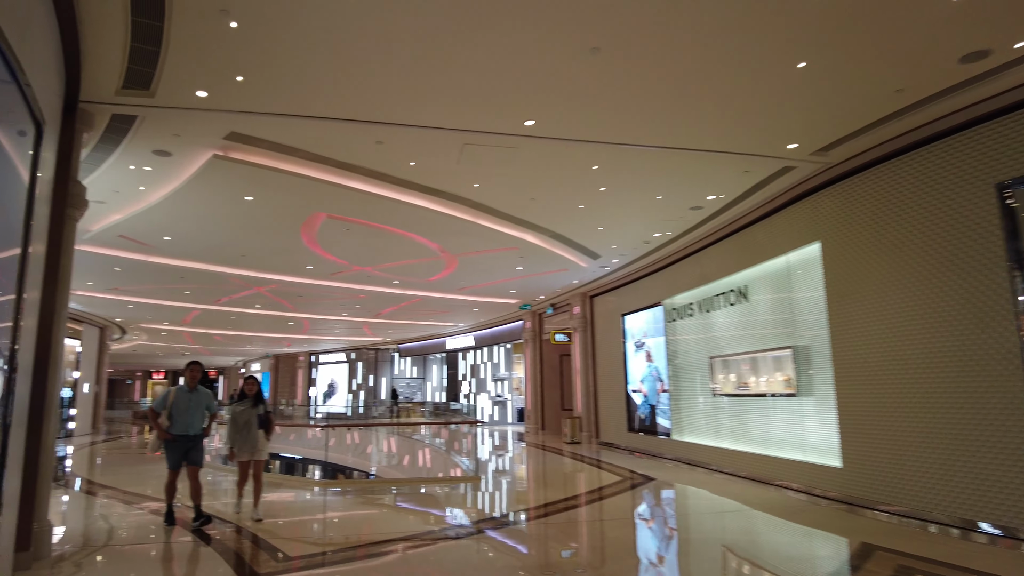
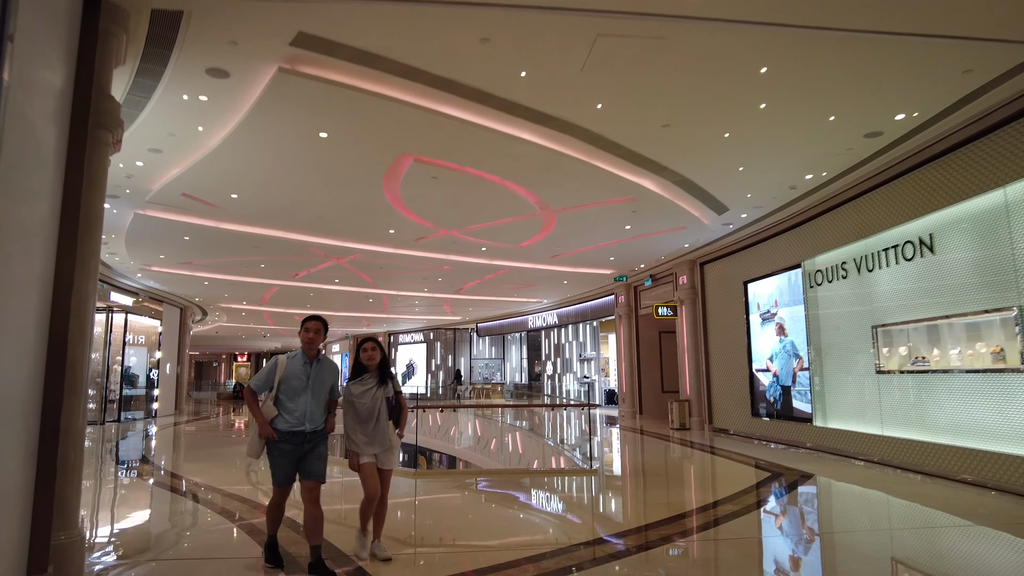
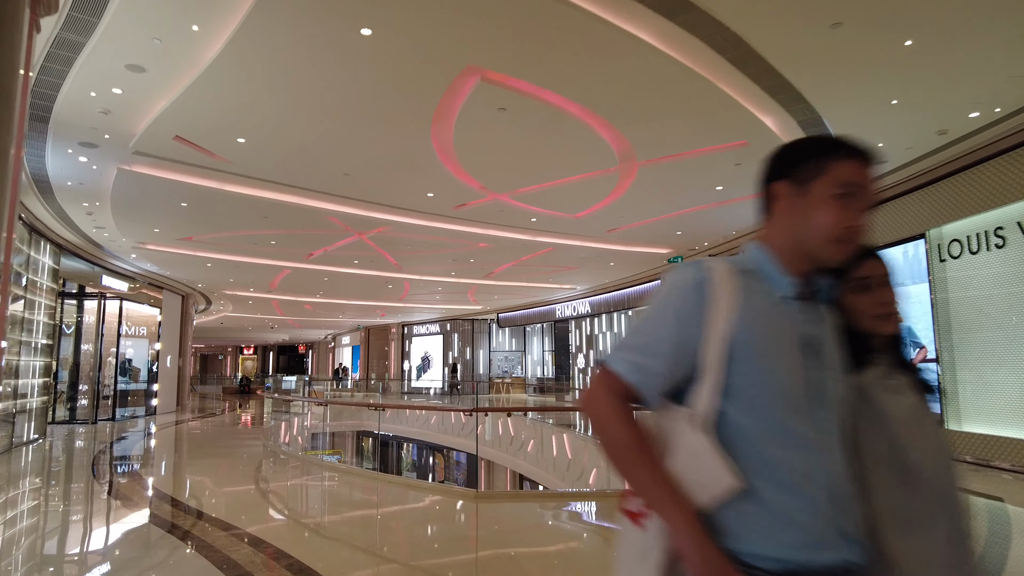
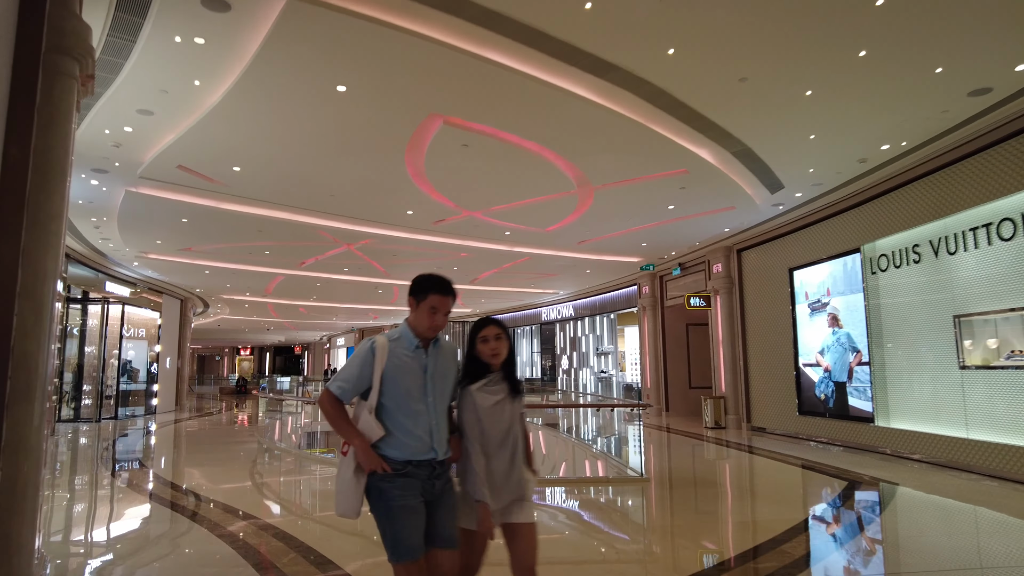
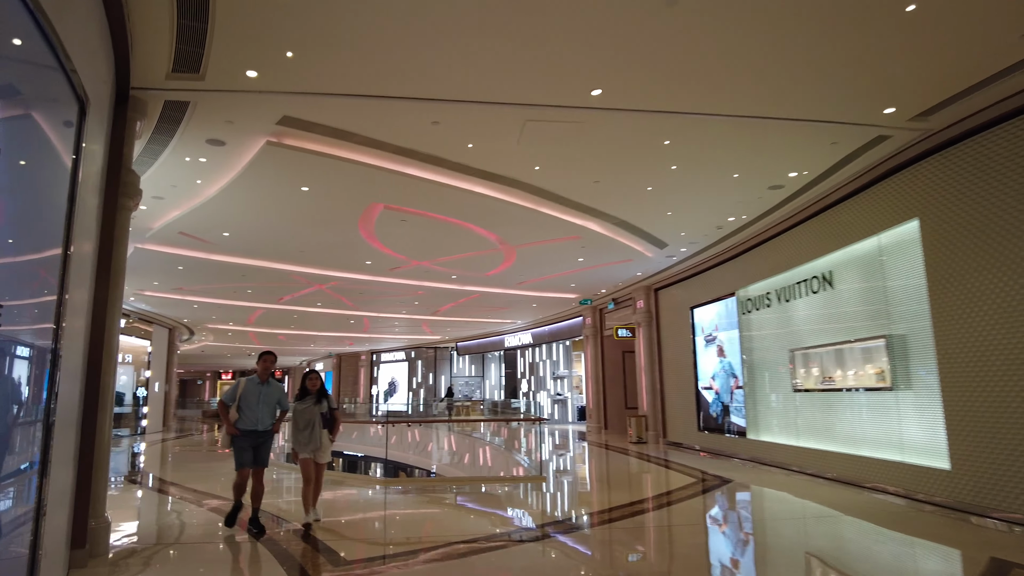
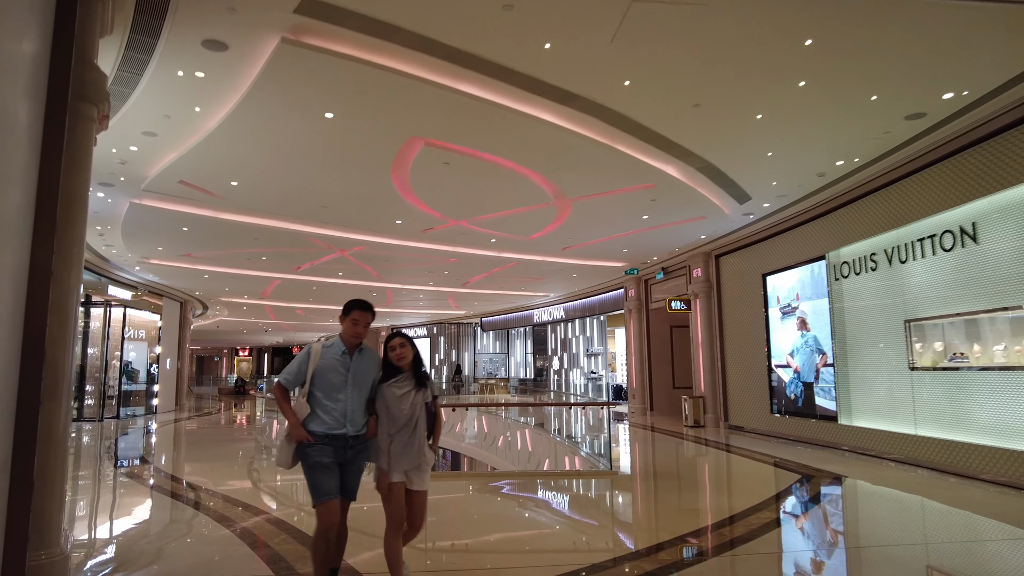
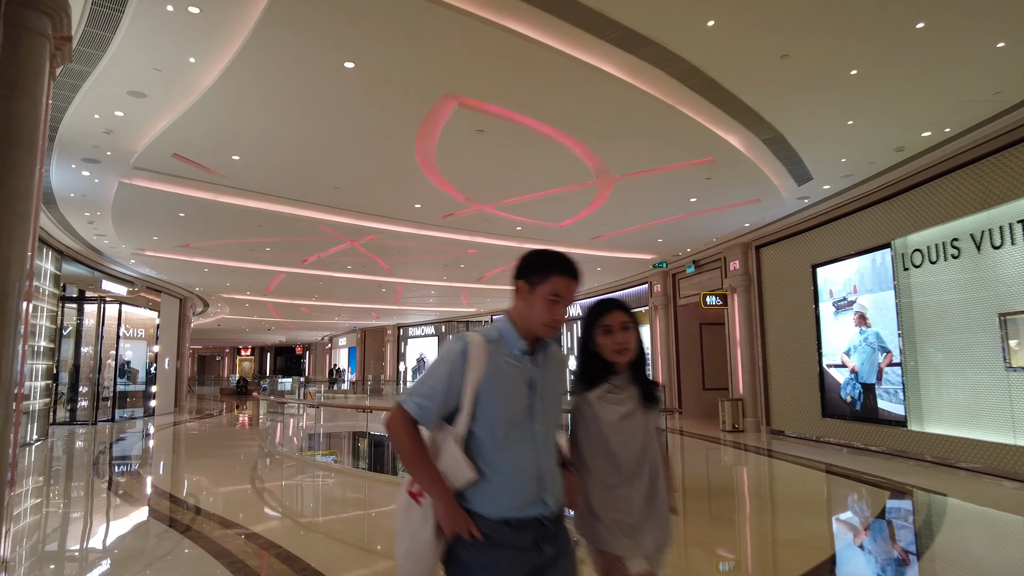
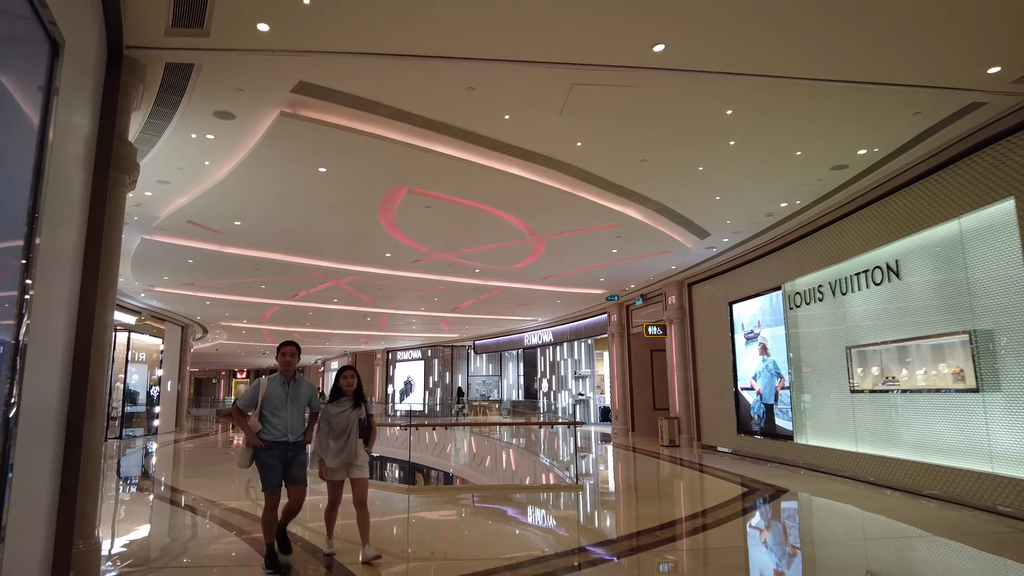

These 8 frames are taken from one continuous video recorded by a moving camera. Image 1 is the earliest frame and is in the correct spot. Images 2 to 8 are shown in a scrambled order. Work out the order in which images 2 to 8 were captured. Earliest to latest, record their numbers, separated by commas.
5, 8, 2, 6, 4, 7, 3
